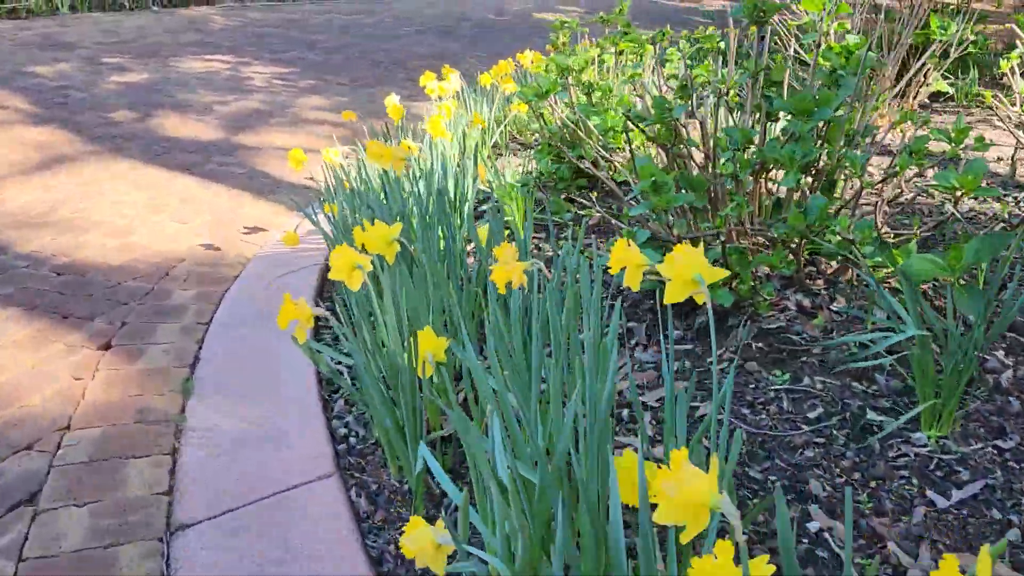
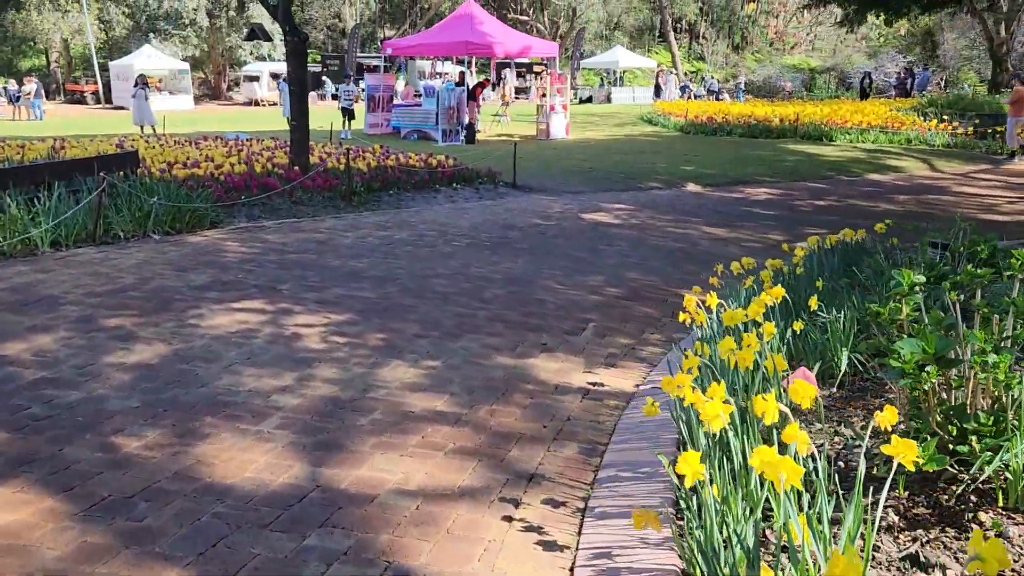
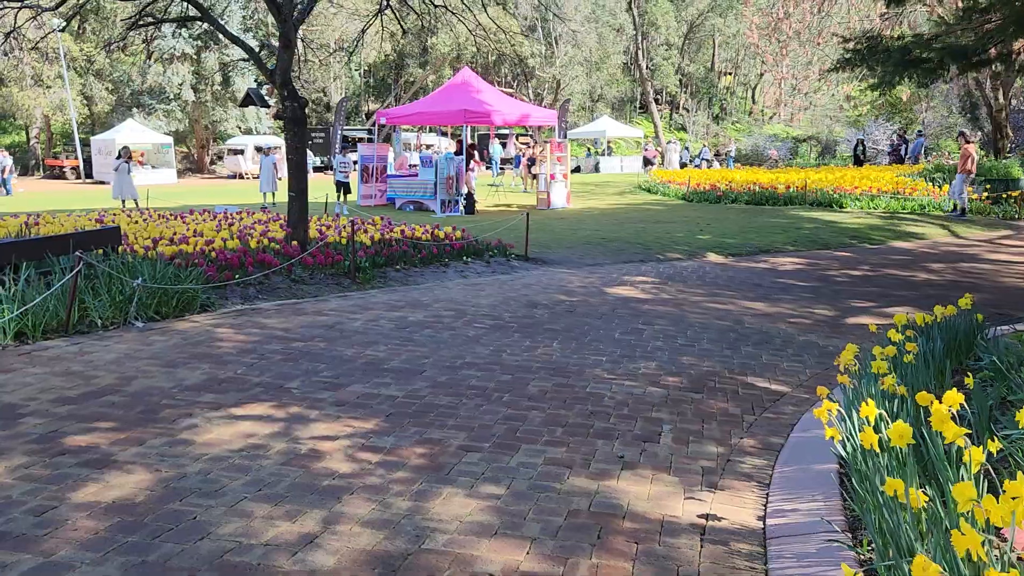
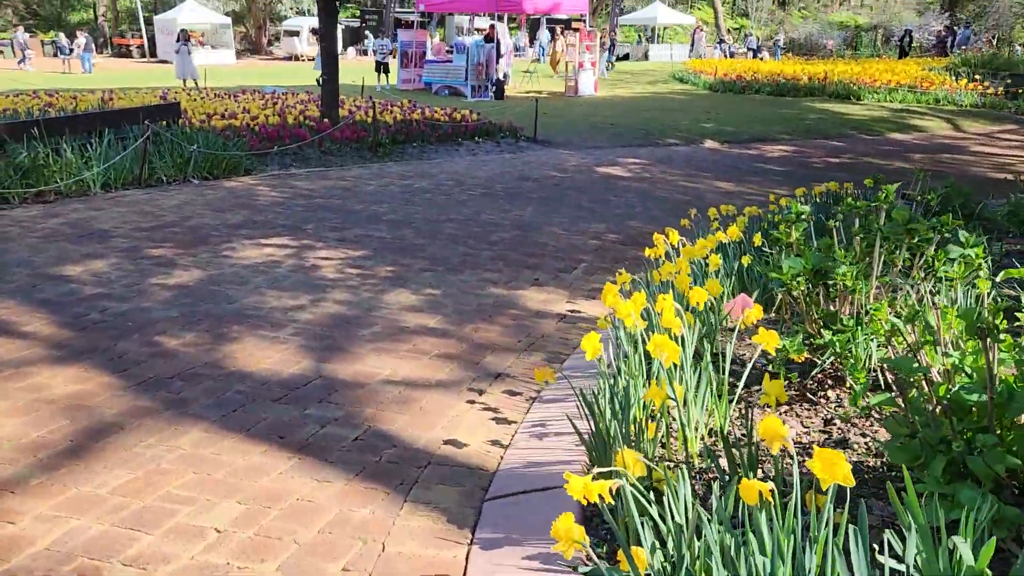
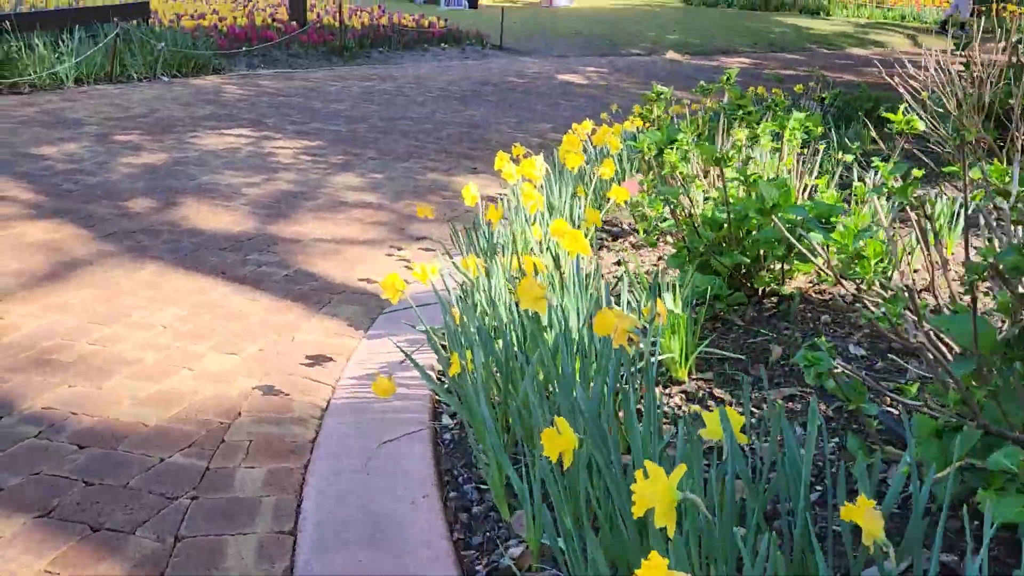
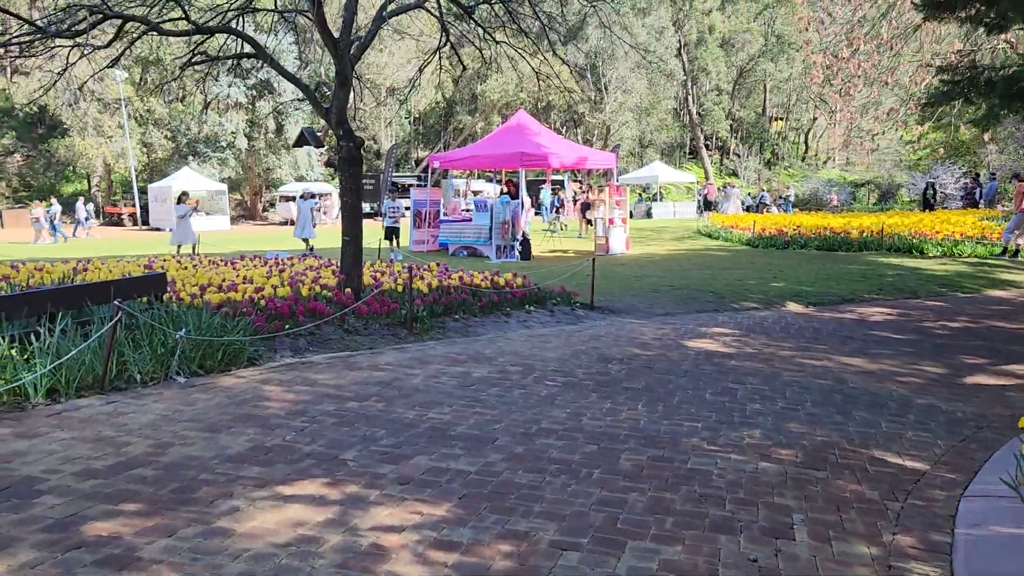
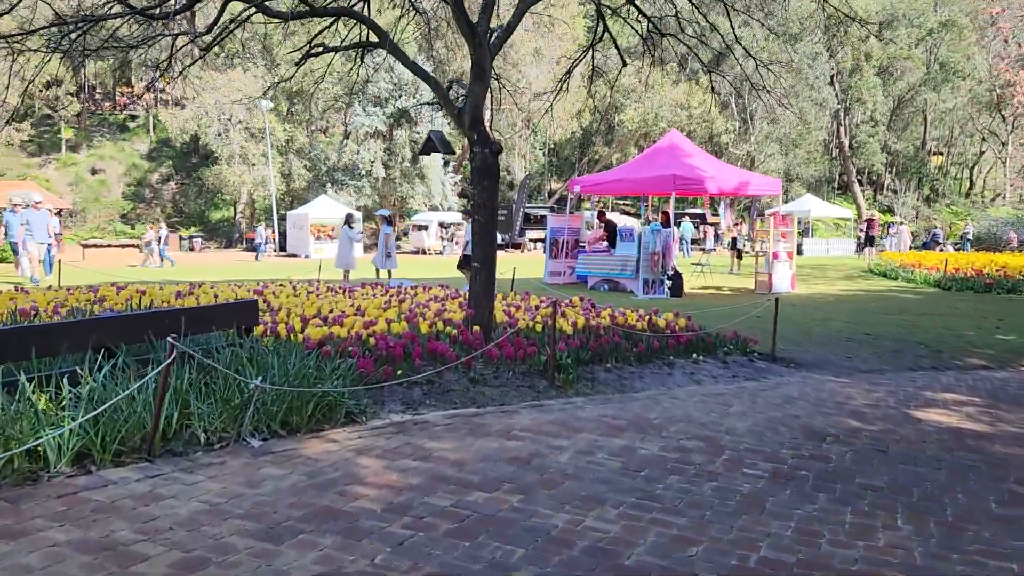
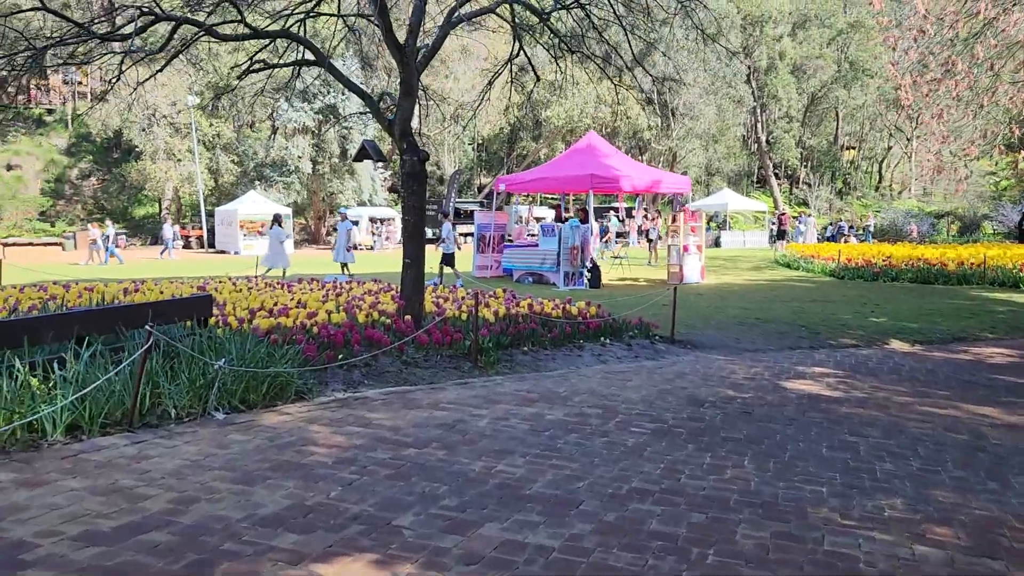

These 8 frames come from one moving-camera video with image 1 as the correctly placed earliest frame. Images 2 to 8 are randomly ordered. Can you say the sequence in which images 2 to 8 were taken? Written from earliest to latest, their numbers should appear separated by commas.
5, 4, 2, 3, 6, 8, 7
